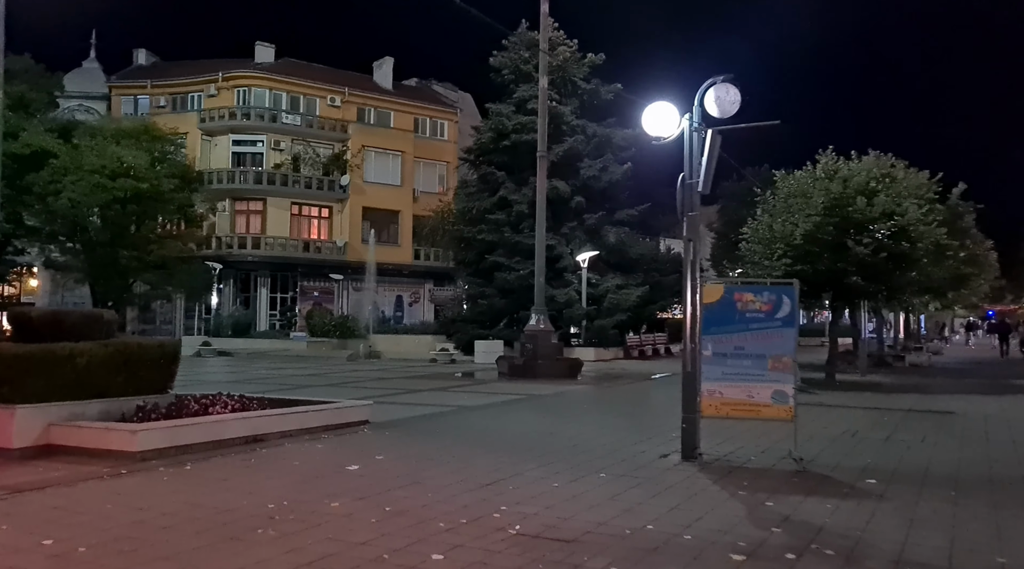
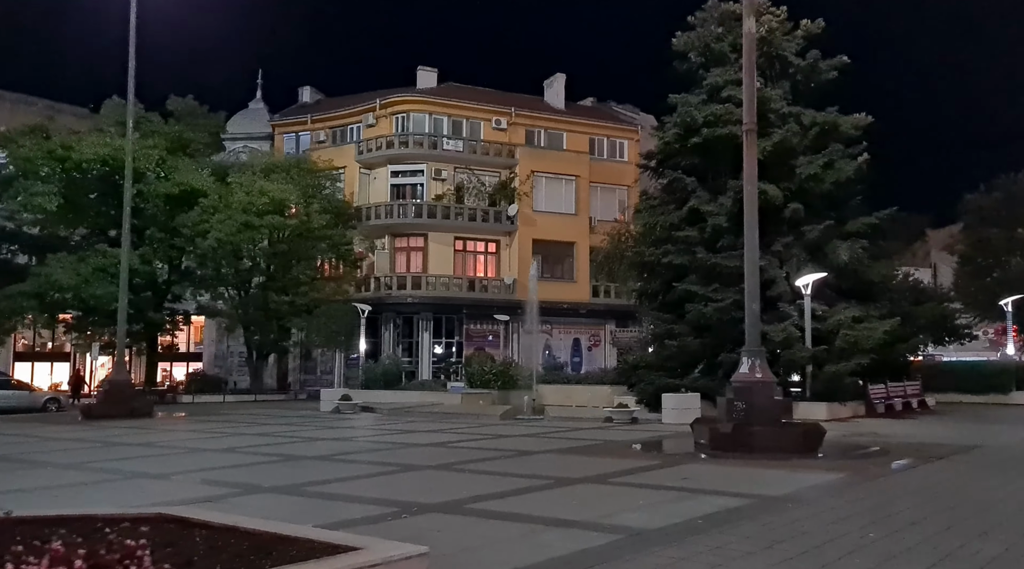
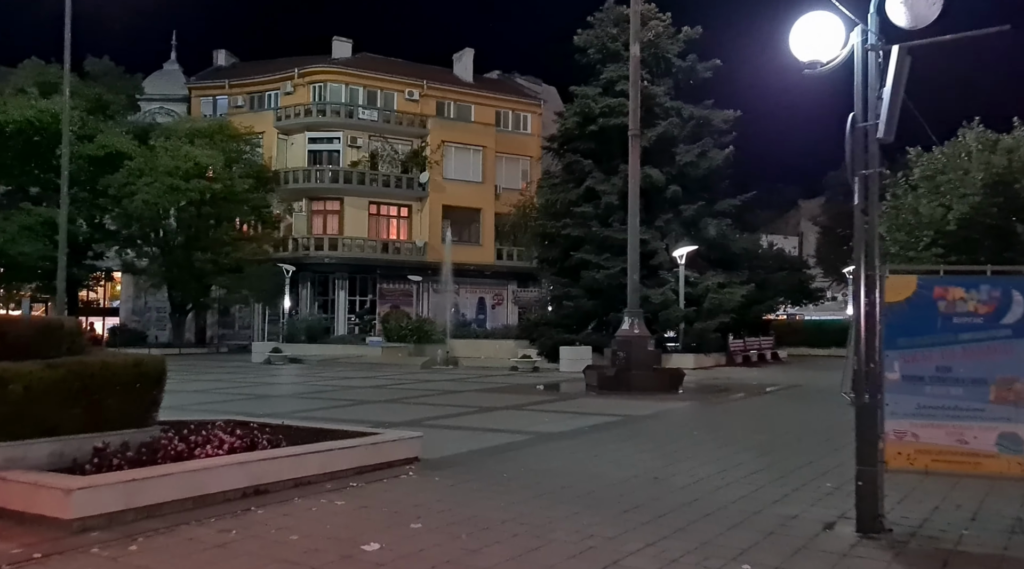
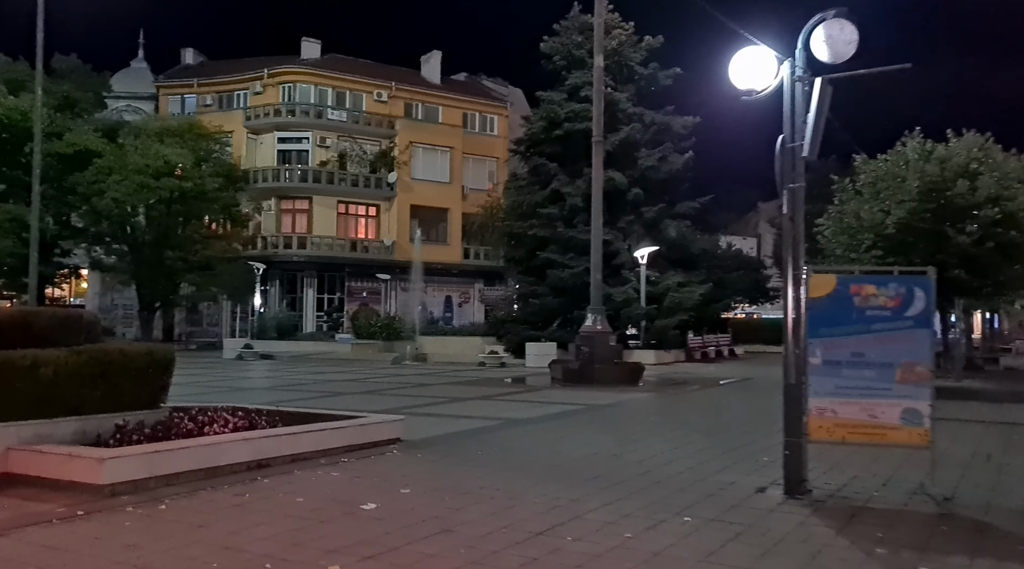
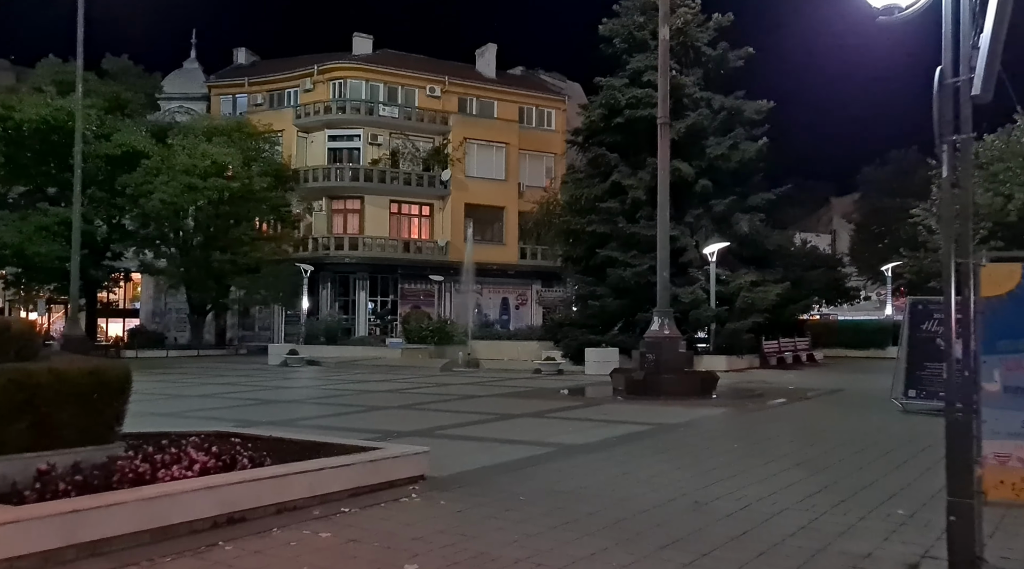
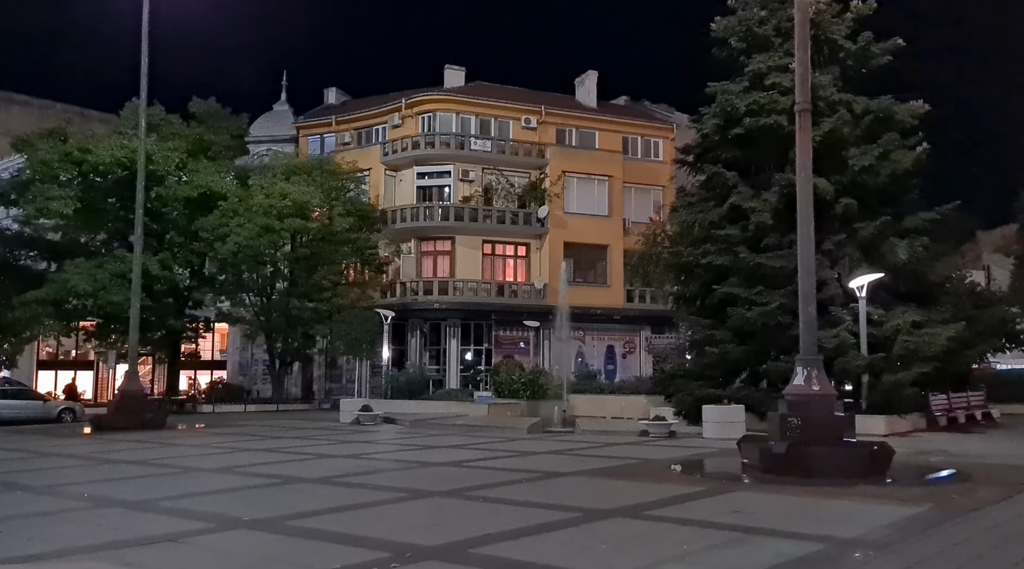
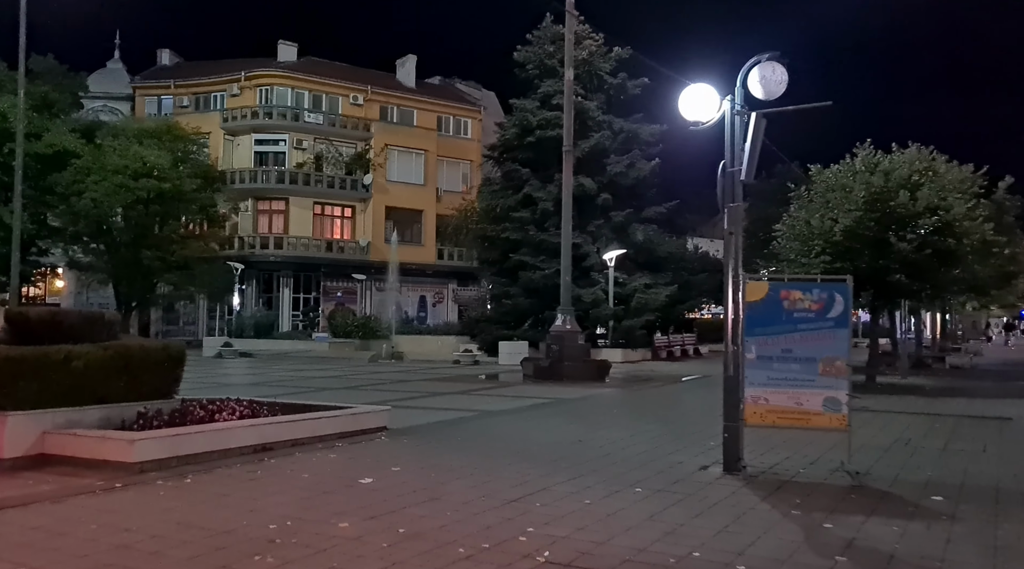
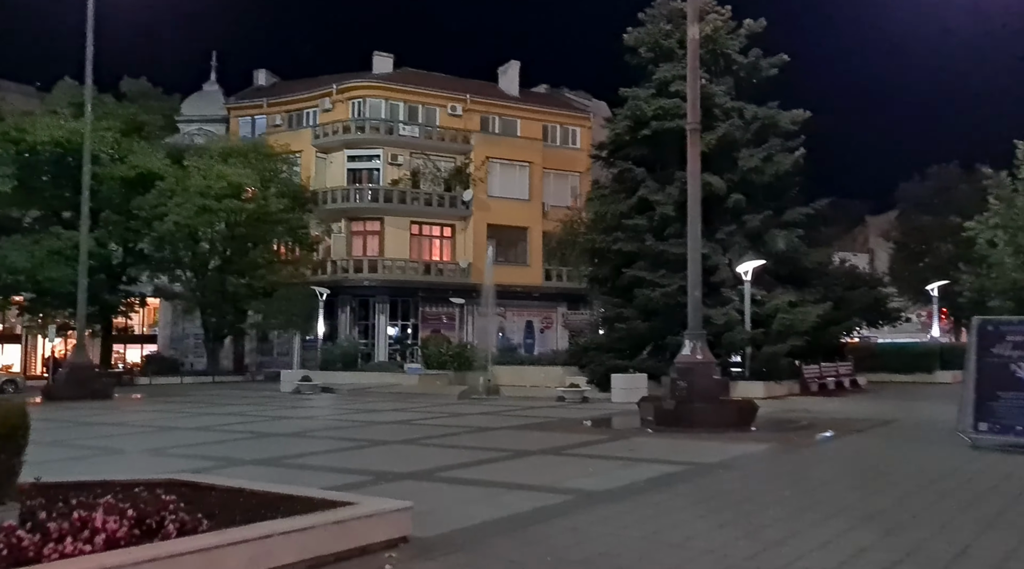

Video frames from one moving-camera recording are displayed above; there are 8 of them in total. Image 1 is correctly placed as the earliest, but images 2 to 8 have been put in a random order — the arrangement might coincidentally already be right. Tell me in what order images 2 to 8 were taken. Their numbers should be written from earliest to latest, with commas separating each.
7, 4, 3, 5, 8, 2, 6
